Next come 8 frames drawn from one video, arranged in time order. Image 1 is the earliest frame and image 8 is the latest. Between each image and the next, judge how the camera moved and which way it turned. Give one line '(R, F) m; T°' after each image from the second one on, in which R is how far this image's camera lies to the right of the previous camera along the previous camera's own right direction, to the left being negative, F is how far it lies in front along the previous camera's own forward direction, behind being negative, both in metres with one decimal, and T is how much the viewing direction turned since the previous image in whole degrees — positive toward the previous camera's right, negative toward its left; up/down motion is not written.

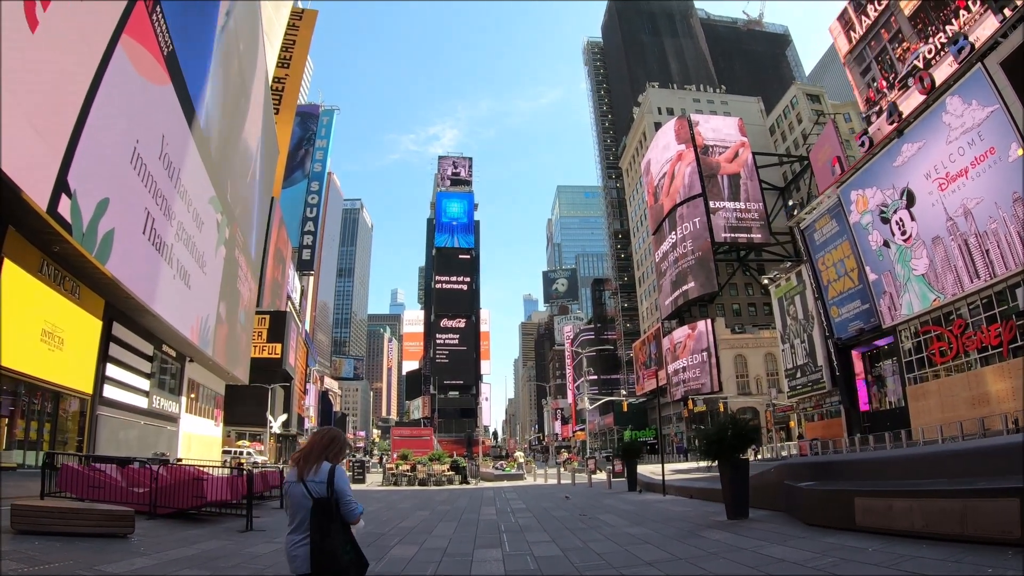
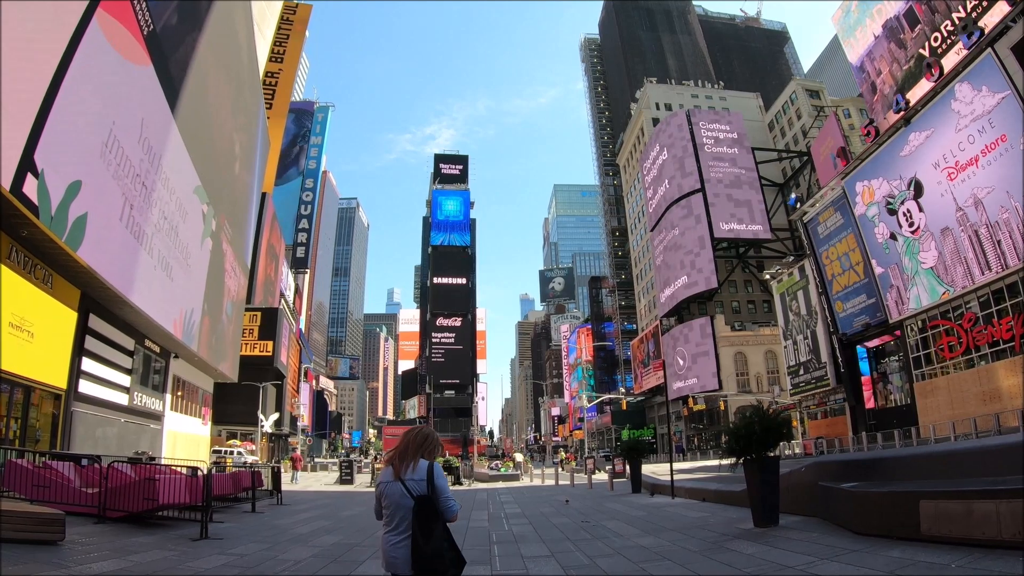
(+0.1, +1.2) m; 0°
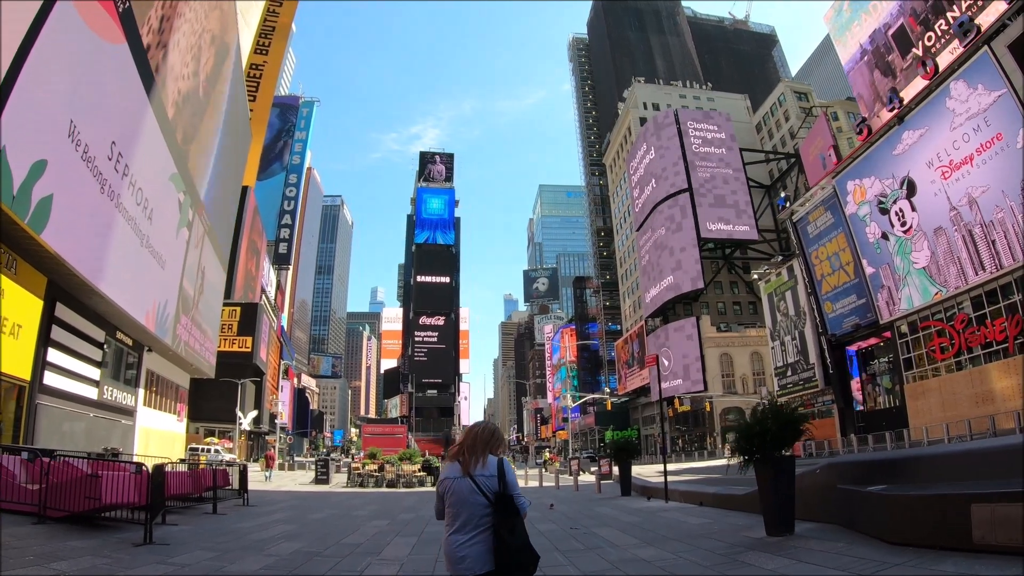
(0.0, +1.0) m; +2°
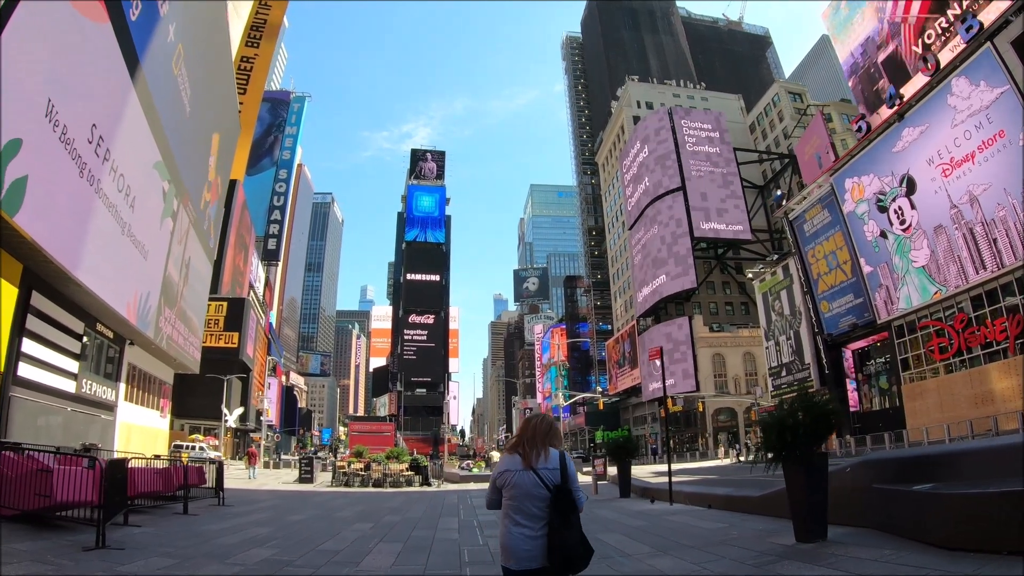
(-0.1, +0.8) m; +1°
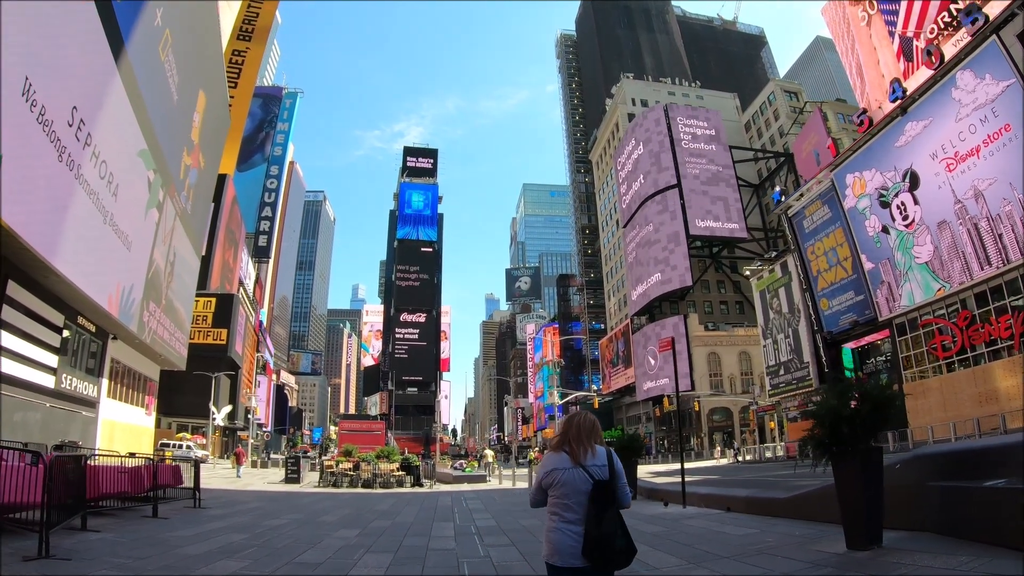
(-0.2, +0.8) m; +1°
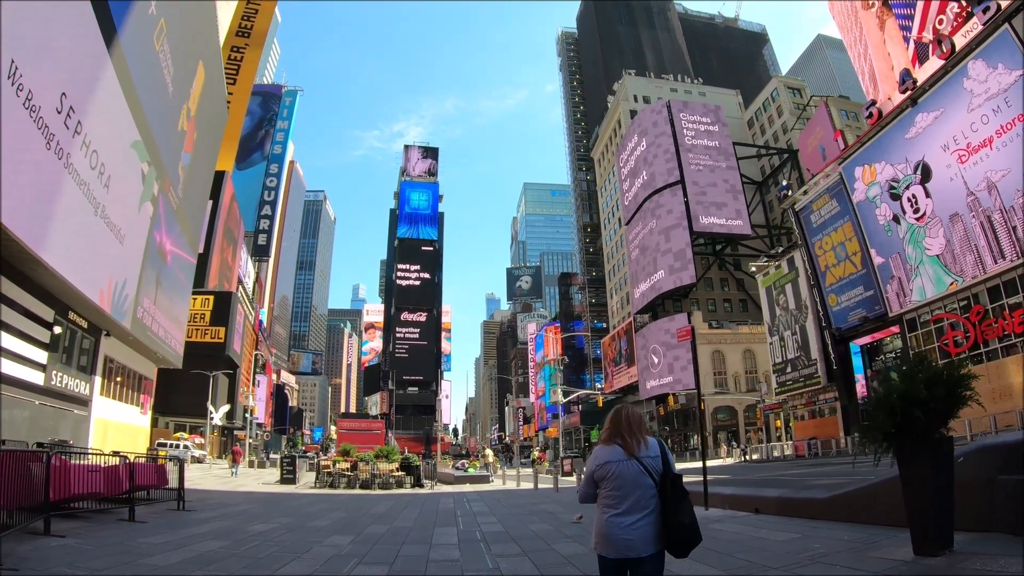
(-0.1, +0.8) m; 0°
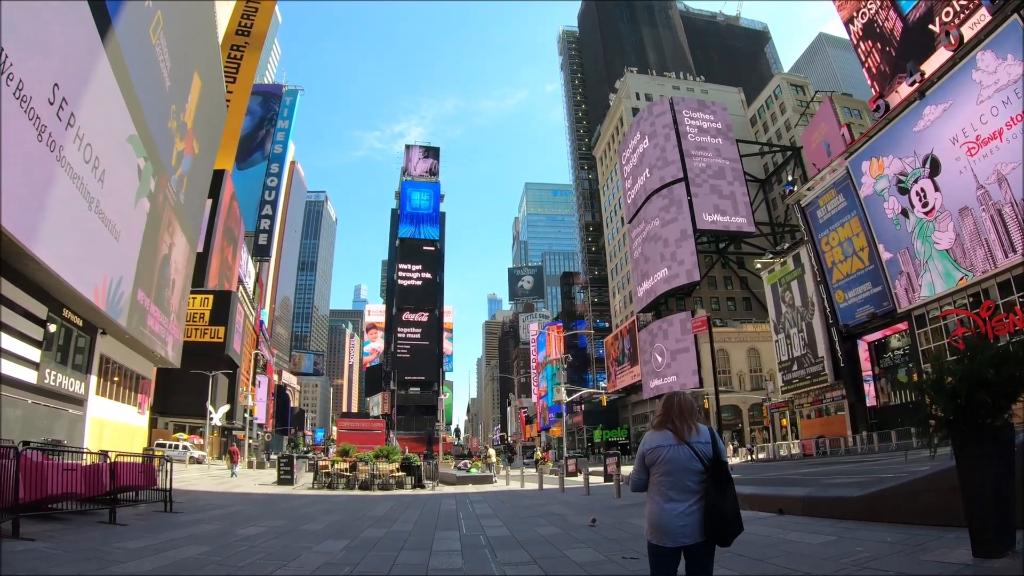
(-0.1, +0.6) m; 0°
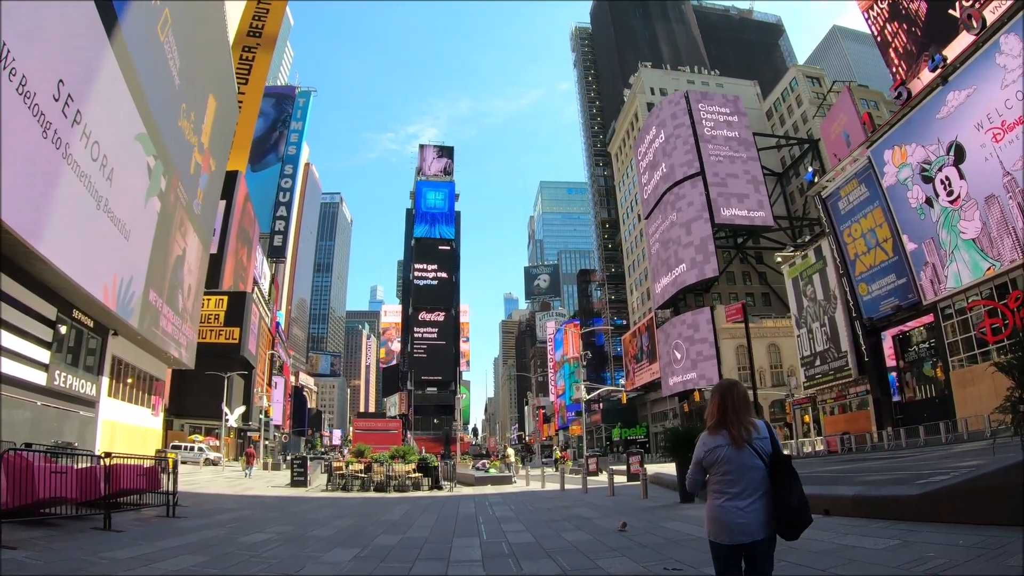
(-0.1, +0.7) m; -1°
